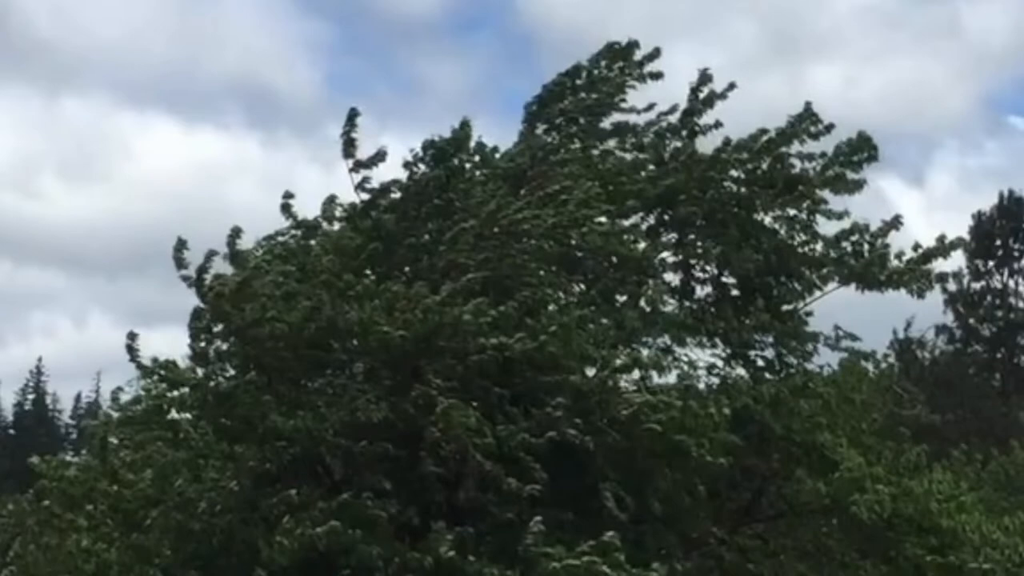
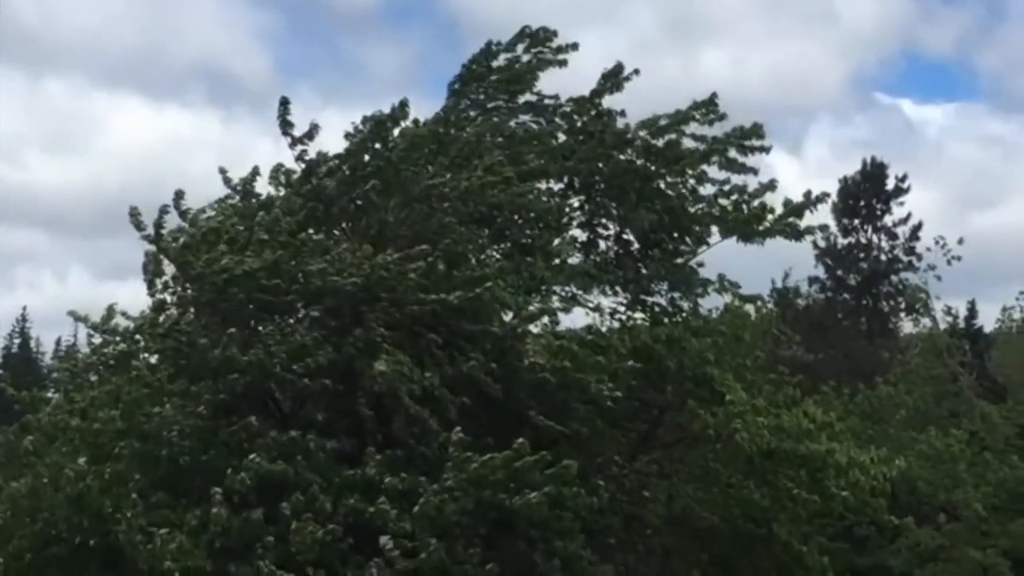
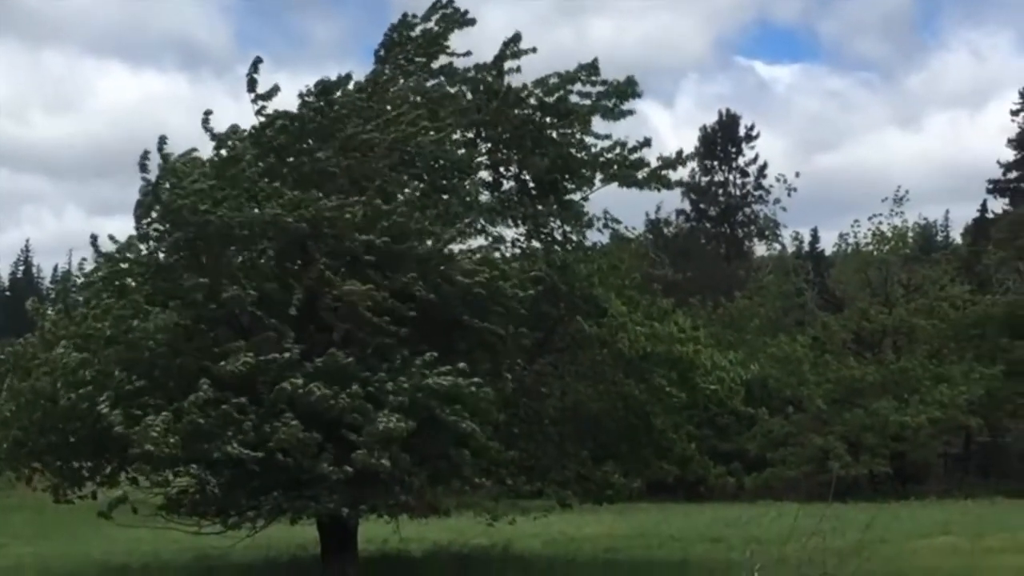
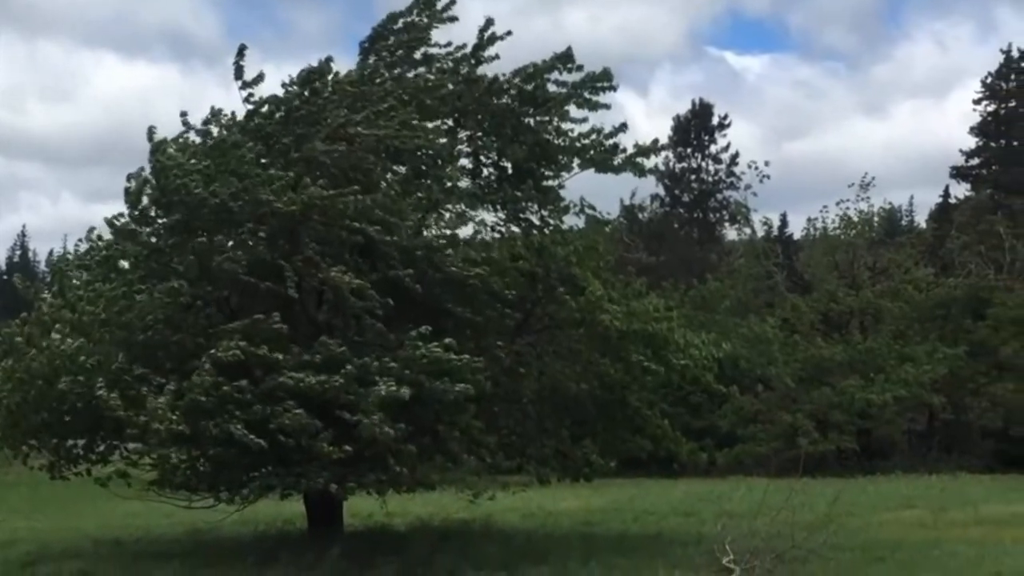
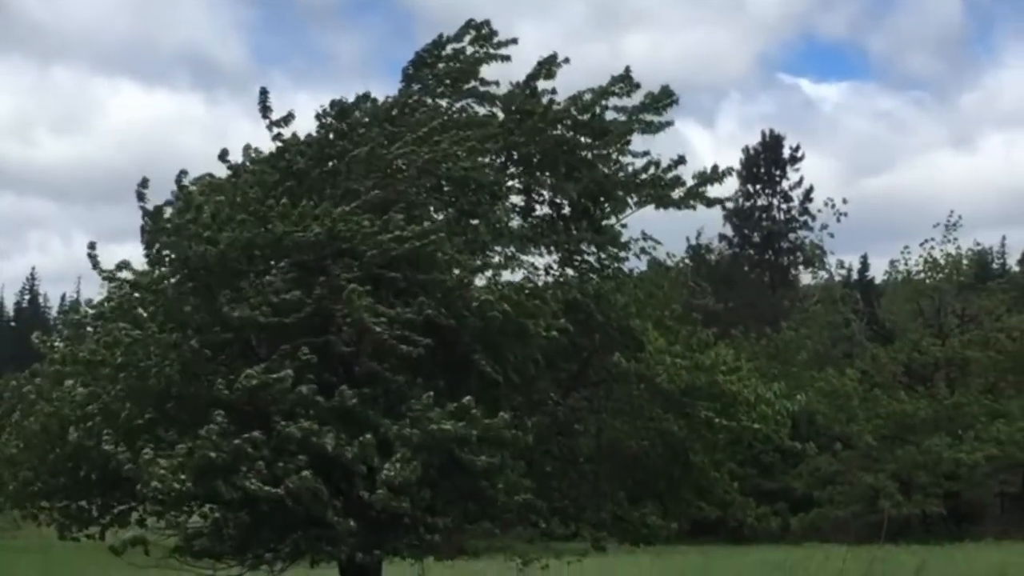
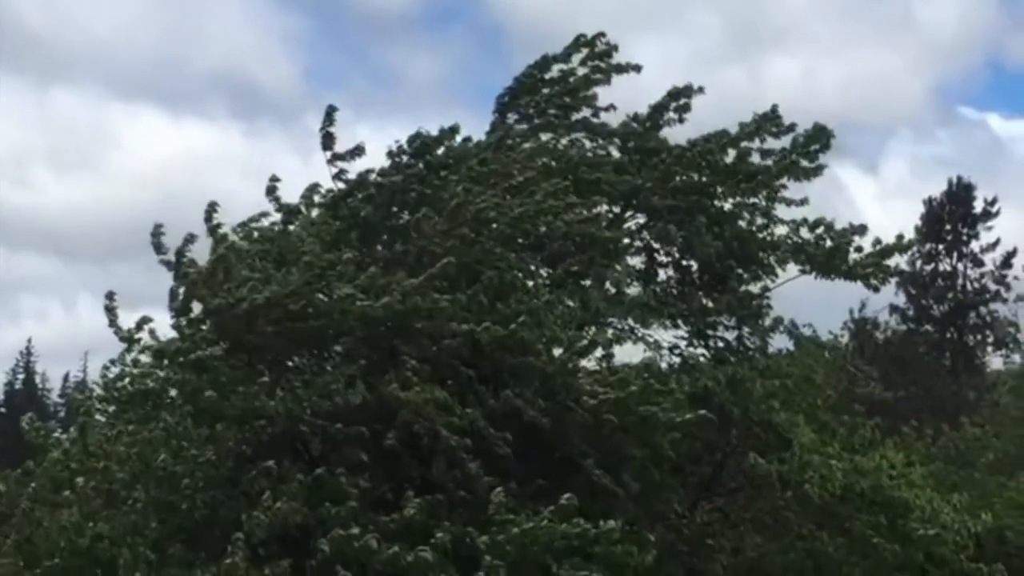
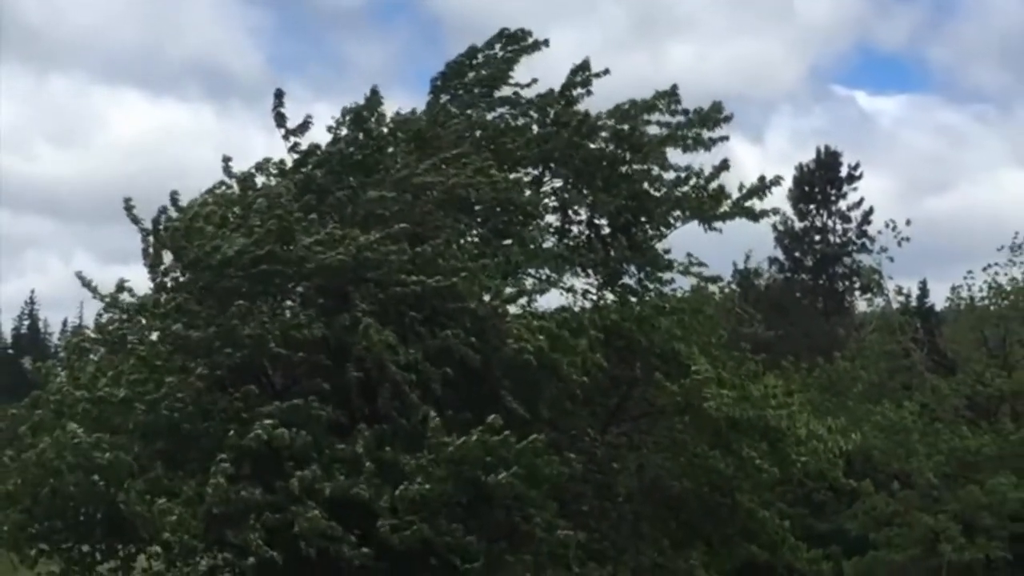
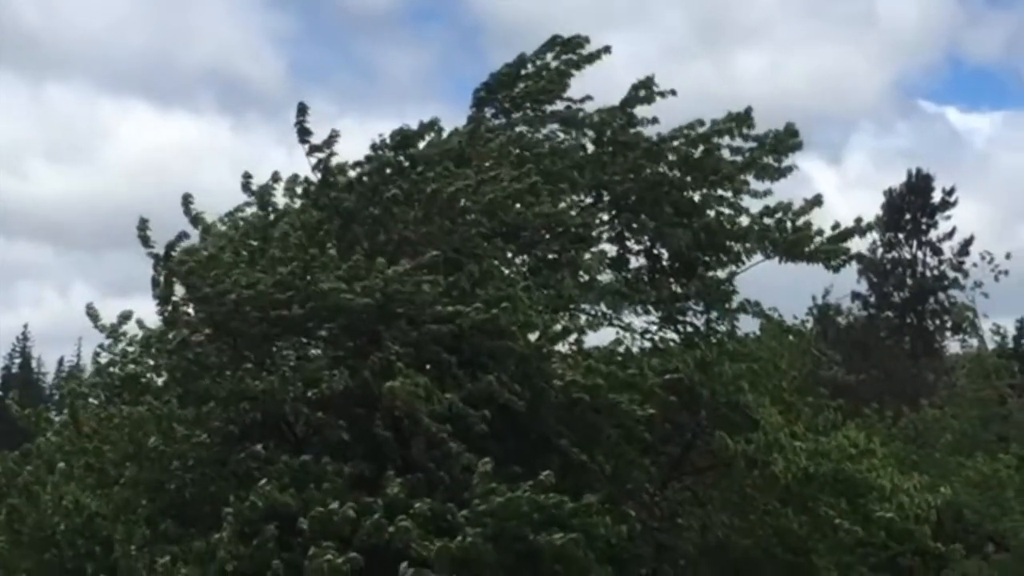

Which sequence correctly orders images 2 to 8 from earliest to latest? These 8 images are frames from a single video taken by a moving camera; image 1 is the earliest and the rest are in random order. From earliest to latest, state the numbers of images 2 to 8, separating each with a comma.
6, 8, 2, 7, 5, 3, 4
